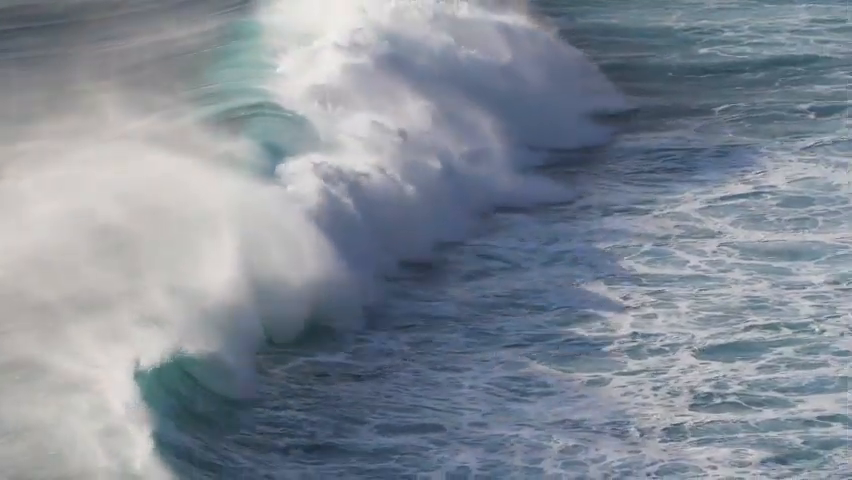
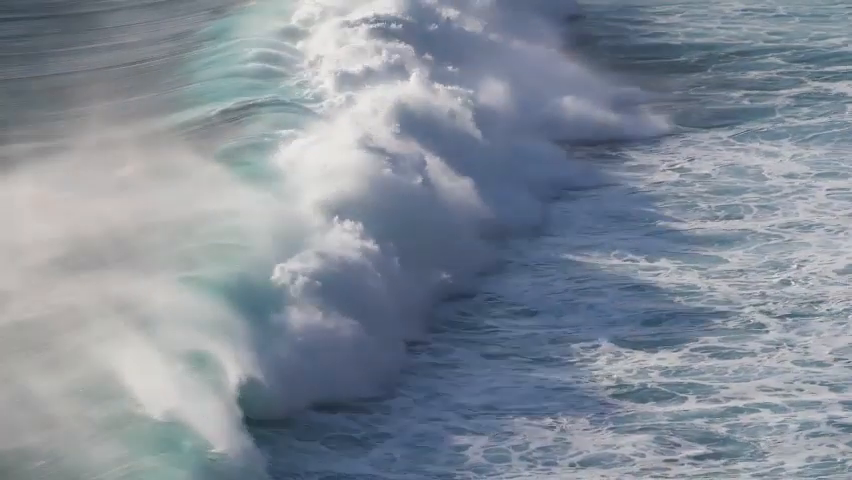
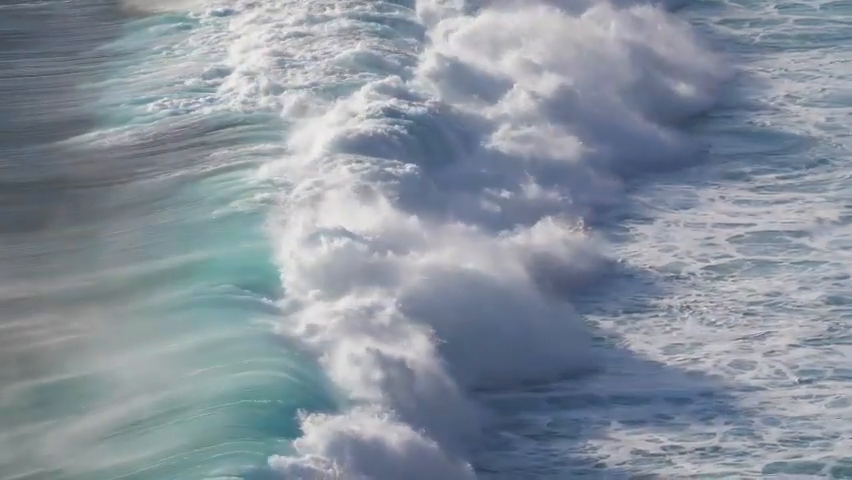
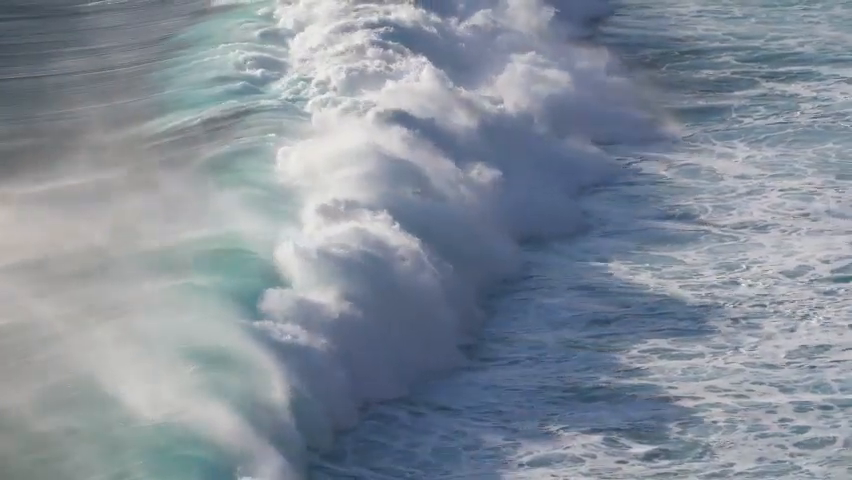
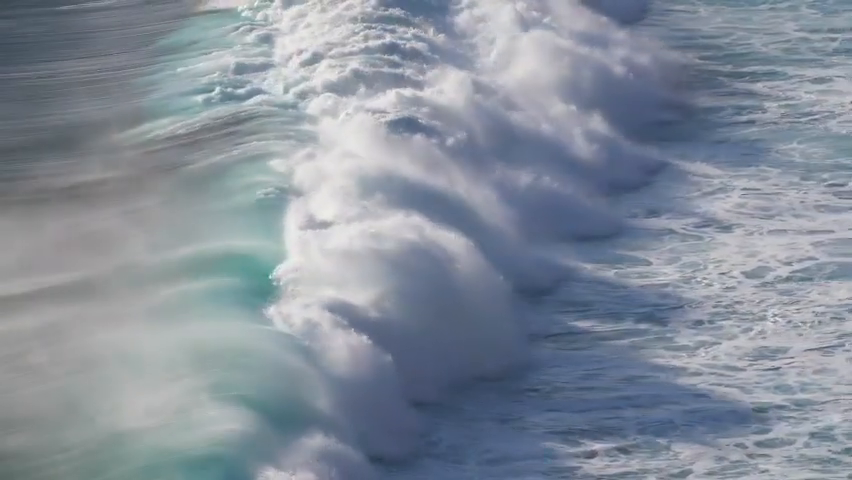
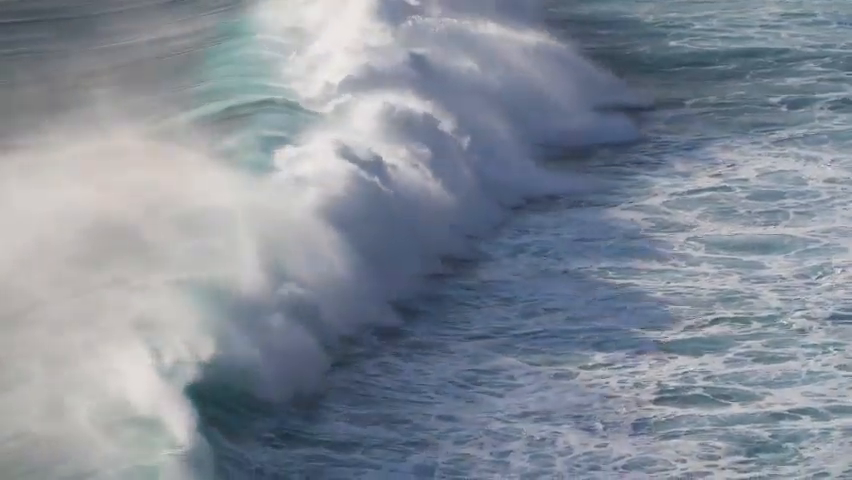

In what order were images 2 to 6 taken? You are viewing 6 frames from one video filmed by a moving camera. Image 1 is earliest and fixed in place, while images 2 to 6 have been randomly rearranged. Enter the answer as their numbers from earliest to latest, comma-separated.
6, 2, 4, 5, 3
